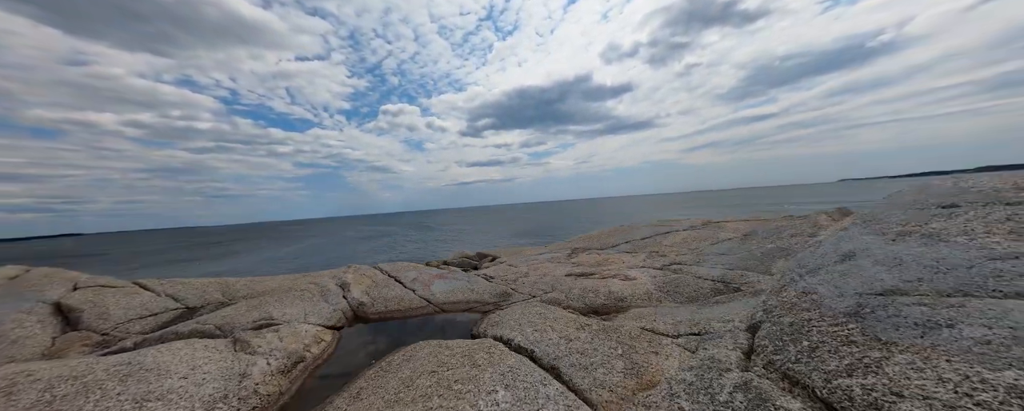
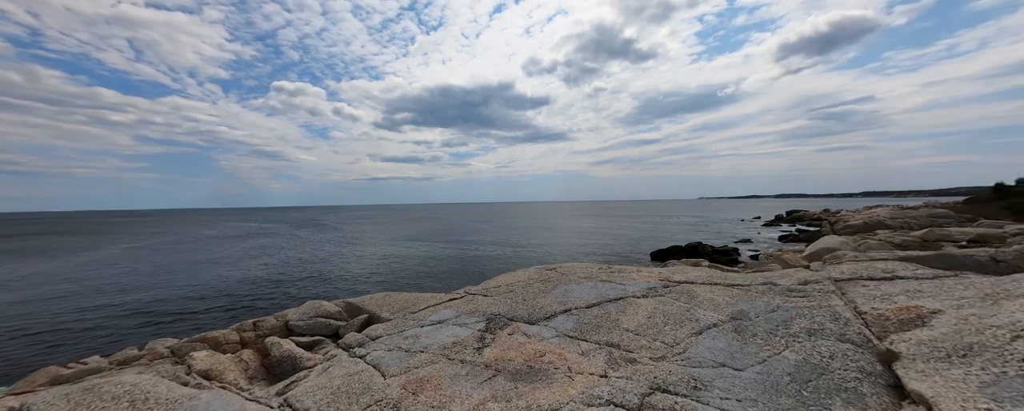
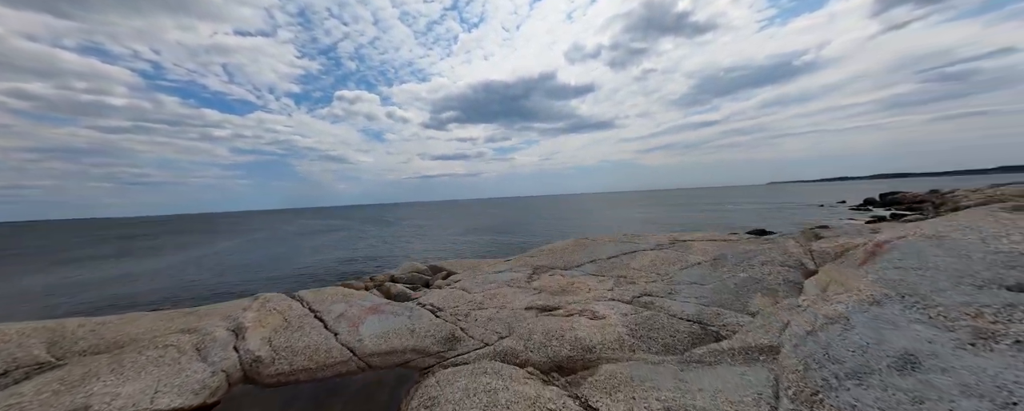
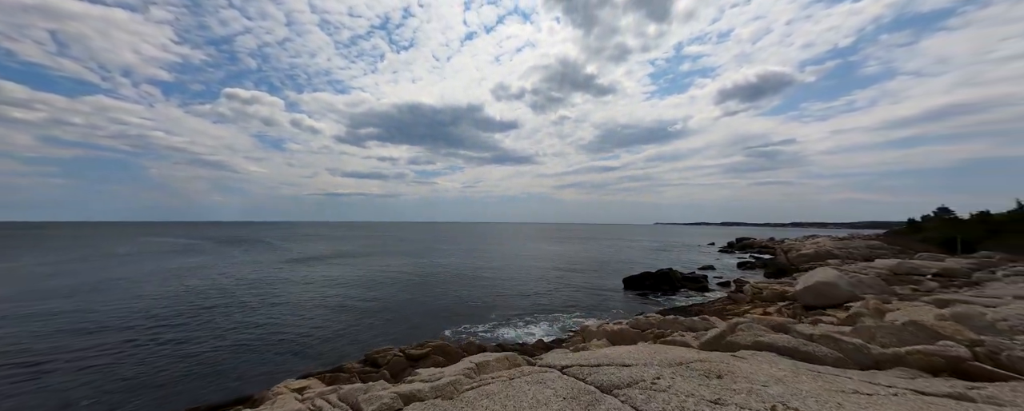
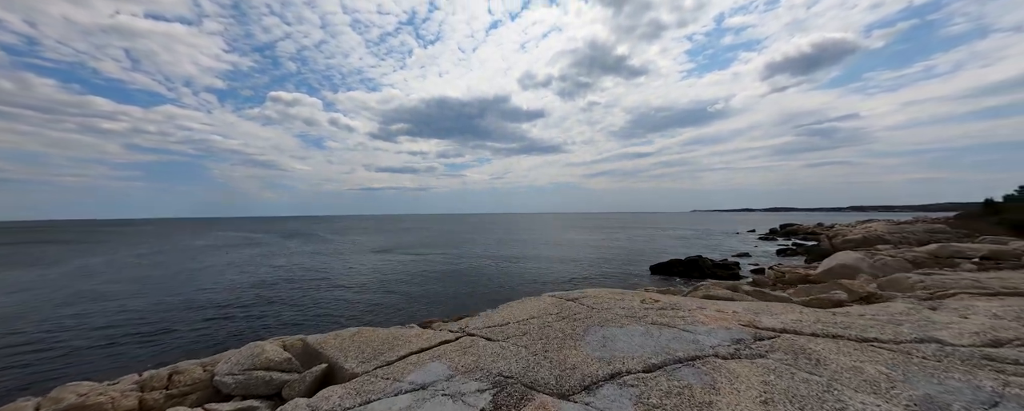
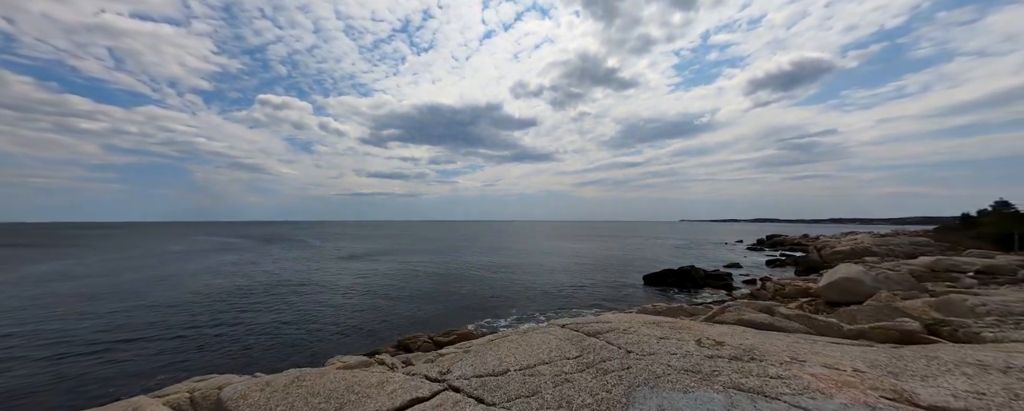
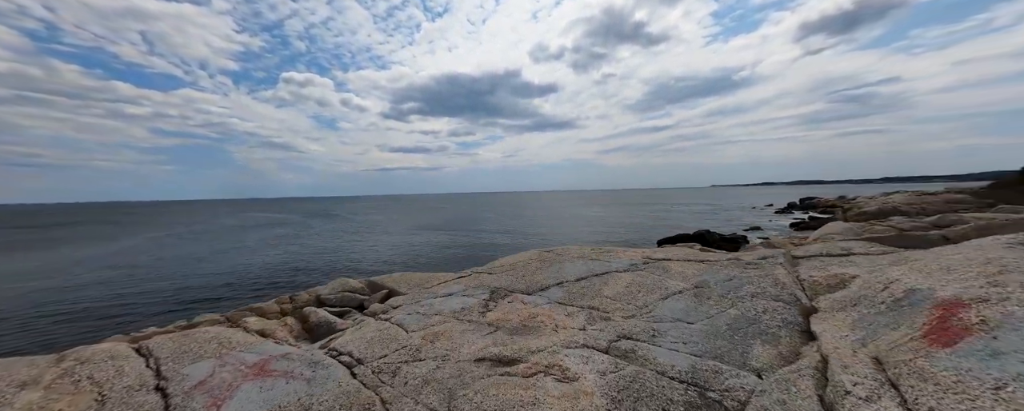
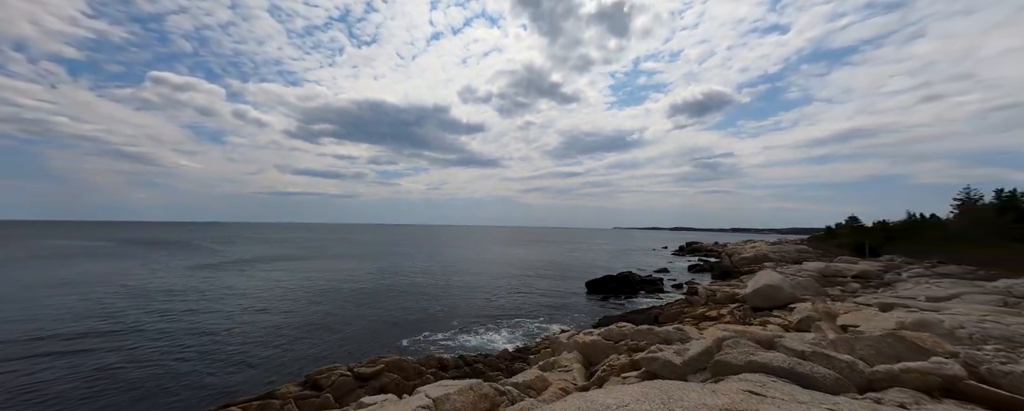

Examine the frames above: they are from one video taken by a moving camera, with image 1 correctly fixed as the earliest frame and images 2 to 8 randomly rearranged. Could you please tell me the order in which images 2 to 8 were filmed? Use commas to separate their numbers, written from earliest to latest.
3, 7, 2, 5, 6, 4, 8
